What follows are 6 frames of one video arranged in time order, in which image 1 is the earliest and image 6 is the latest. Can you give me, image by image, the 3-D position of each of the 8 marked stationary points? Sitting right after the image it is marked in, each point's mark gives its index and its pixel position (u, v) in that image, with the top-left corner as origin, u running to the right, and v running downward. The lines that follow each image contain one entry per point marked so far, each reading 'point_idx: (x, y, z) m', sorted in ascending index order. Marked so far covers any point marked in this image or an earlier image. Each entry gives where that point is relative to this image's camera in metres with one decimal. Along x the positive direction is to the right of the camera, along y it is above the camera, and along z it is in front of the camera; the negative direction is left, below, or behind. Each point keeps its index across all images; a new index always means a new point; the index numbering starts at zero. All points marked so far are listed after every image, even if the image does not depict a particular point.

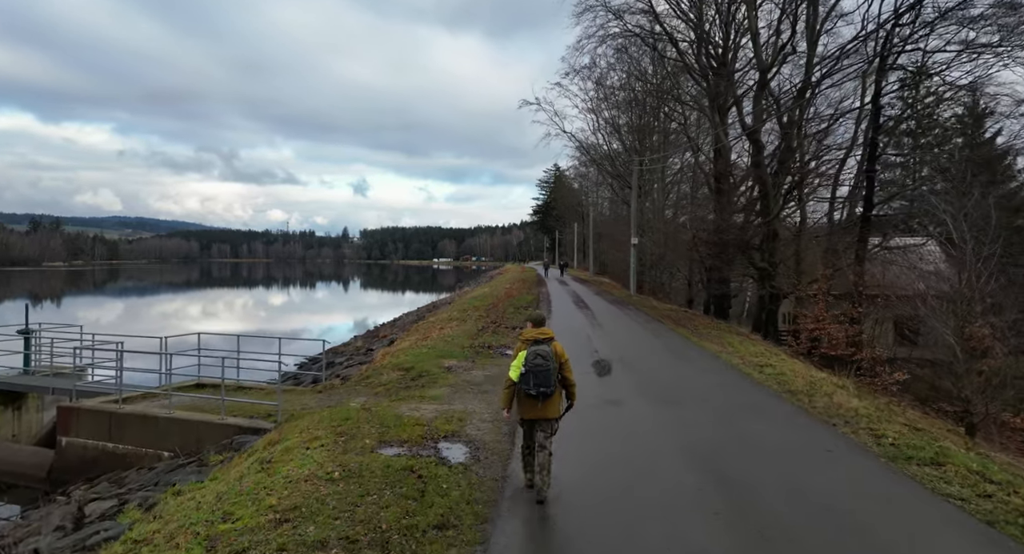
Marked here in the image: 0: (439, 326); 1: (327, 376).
0: (-2.1, -1.4, +16.8) m
1: (-3.8, -2.1, +12.1) m
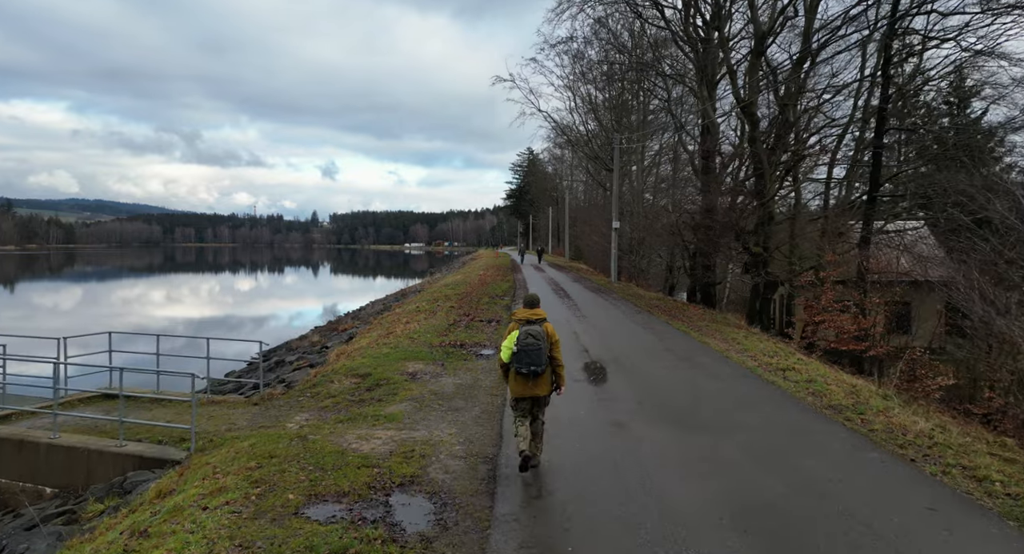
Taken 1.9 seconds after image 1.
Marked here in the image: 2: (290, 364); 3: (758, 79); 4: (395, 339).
0: (-2.7, -1.0, +15.0) m
1: (-4.2, -1.9, +10.3) m
2: (-4.6, -1.8, +12.2) m
3: (+7.3, +5.9, +17.5) m
4: (-2.3, -1.2, +11.5) m
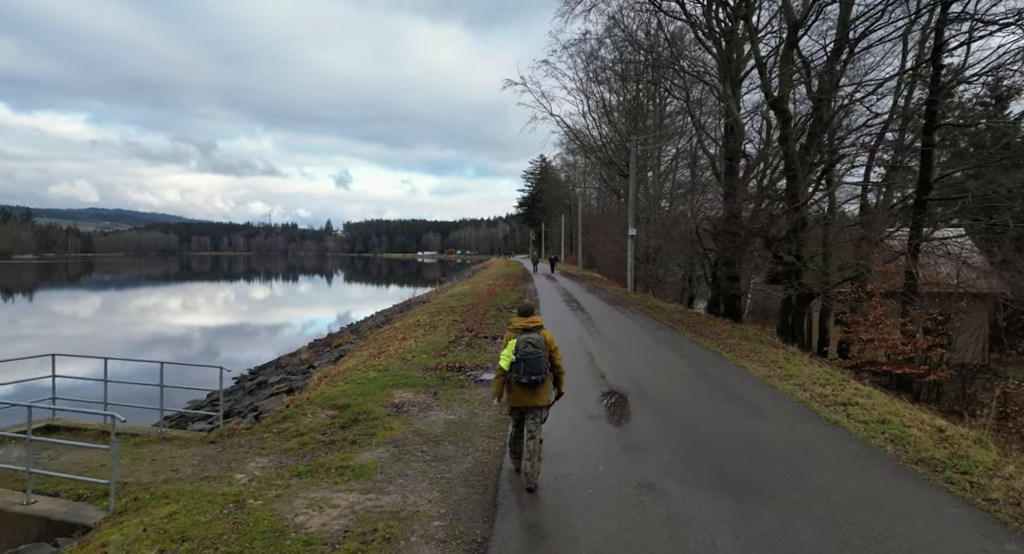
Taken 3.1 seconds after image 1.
0: (-2.5, -1.3, +13.7) m
1: (-4.2, -2.1, +9.0) m
2: (-4.5, -2.1, +10.9) m
3: (+7.5, +5.6, +16.0) m
4: (-2.2, -1.4, +10.2) m
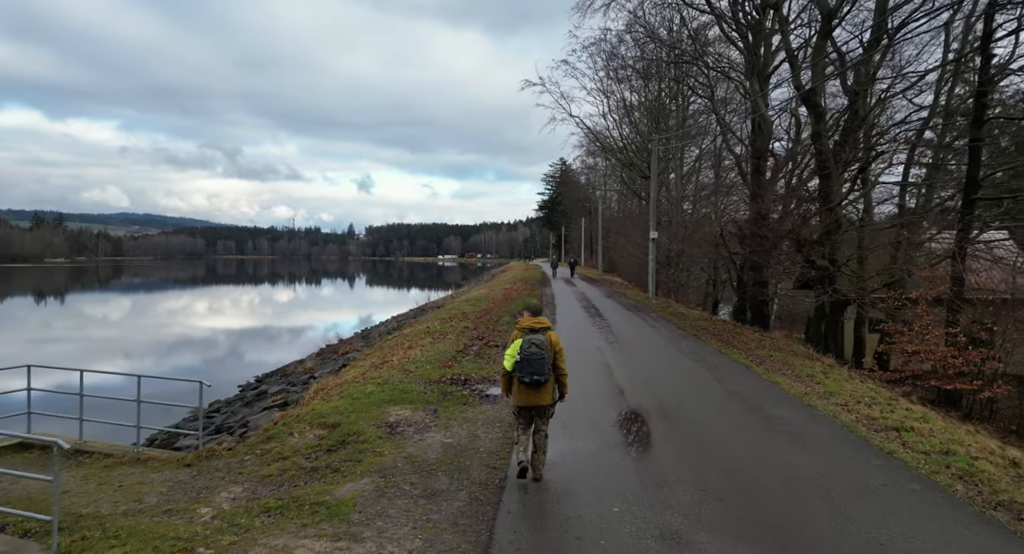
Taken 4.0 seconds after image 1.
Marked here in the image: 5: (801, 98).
0: (-2.2, -1.4, +13.0) m
1: (-4.0, -2.1, +8.4) m
2: (-4.3, -2.1, +10.3) m
3: (+7.9, +5.4, +15.0) m
4: (-2.0, -1.5, +9.5) m
5: (+7.6, +4.7, +15.5) m
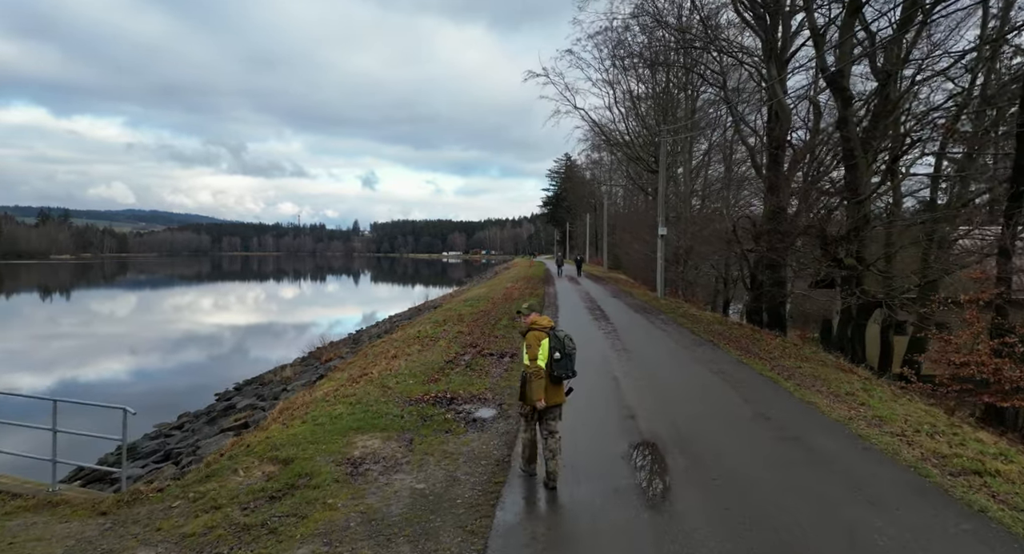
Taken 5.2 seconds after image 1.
0: (-2.3, -1.4, +11.8) m
1: (-4.1, -2.2, +7.2) m
2: (-4.4, -2.2, +9.2) m
3: (+7.9, +5.4, +13.7) m
4: (-2.1, -1.6, +8.4) m
5: (+7.6, +4.7, +14.2) m
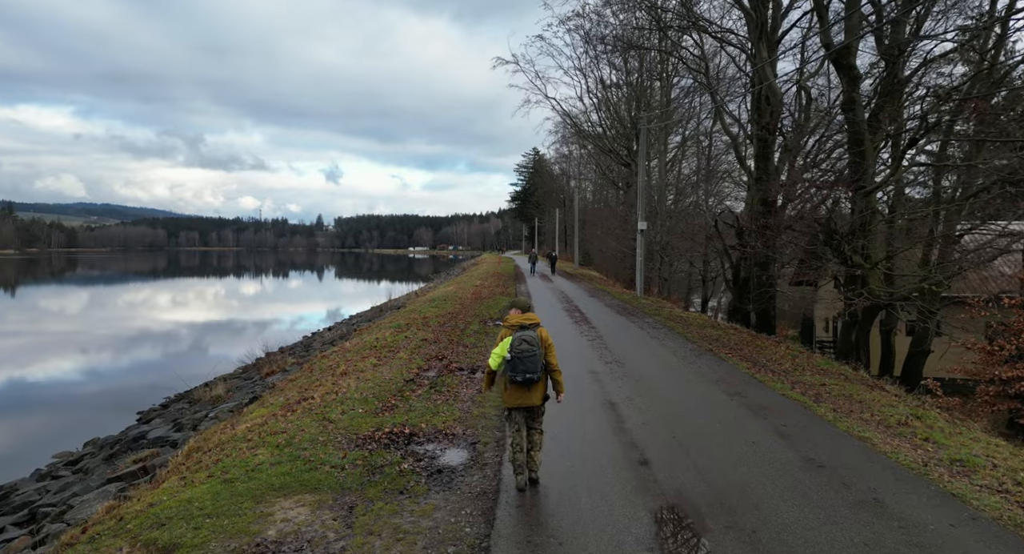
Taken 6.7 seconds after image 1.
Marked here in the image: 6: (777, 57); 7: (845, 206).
0: (-2.8, -1.4, +10.0) m
1: (-4.3, -2.2, +5.3) m
2: (-4.7, -2.2, +7.3) m
3: (+7.3, +5.5, +12.5) m
4: (-2.4, -1.6, +6.6) m
5: (+7.0, +4.7, +12.9) m
6: (+7.4, +6.1, +16.3) m
7: (+7.6, +1.6, +13.6) m
